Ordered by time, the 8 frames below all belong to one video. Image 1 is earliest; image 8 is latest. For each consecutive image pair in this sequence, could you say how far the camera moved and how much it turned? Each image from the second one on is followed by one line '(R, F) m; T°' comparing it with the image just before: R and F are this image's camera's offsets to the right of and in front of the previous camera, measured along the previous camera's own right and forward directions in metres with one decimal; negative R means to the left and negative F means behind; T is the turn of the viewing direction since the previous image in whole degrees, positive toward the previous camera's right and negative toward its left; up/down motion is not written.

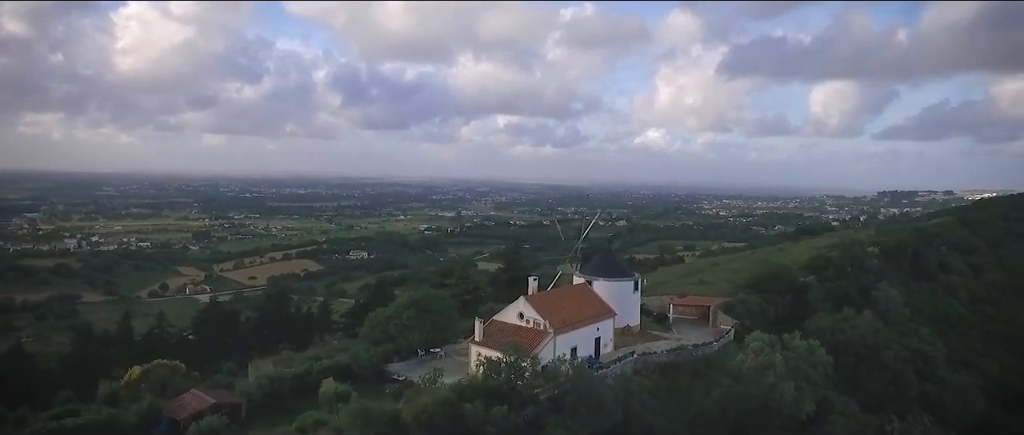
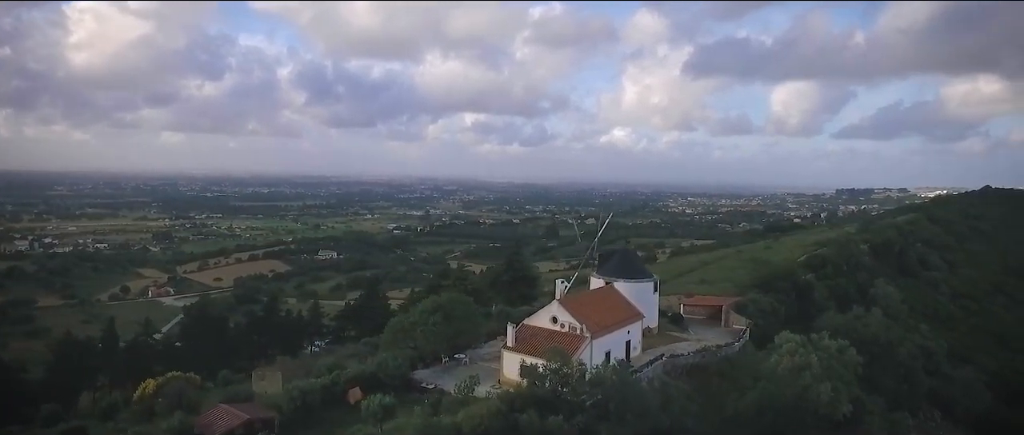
(-1.6, +0.5) m; +3°
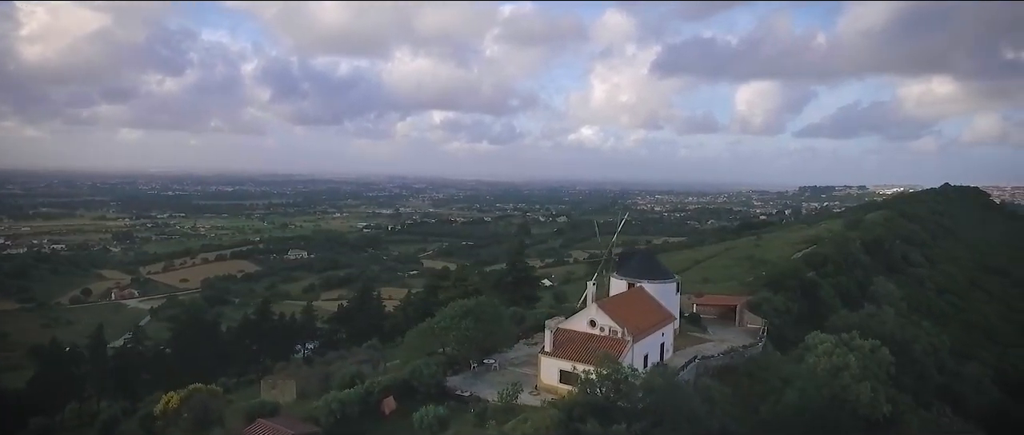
(-1.6, +0.5) m; +3°
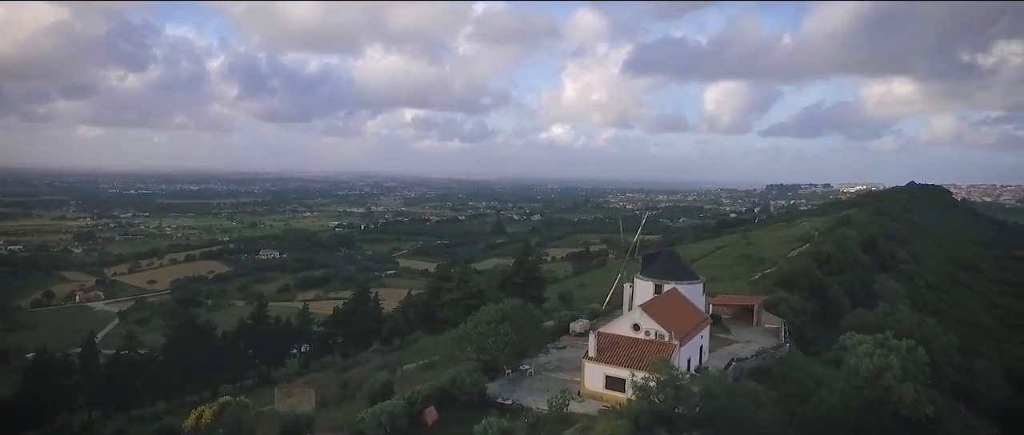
(-1.6, +0.5) m; +3°
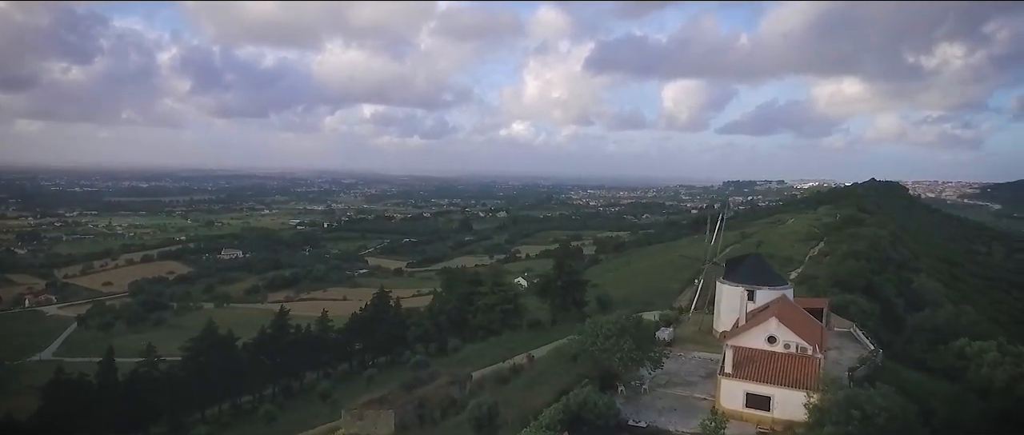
(-3.5, +1.3) m; +4°
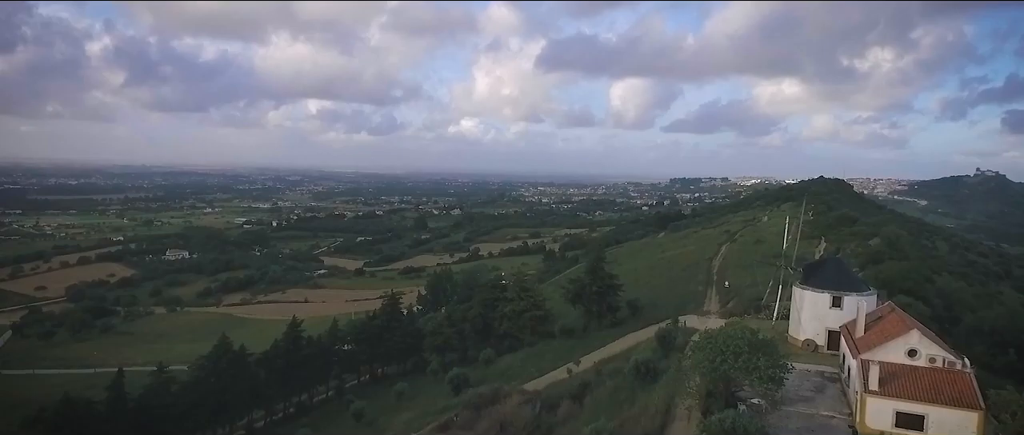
(-3.5, +1.5) m; +5°
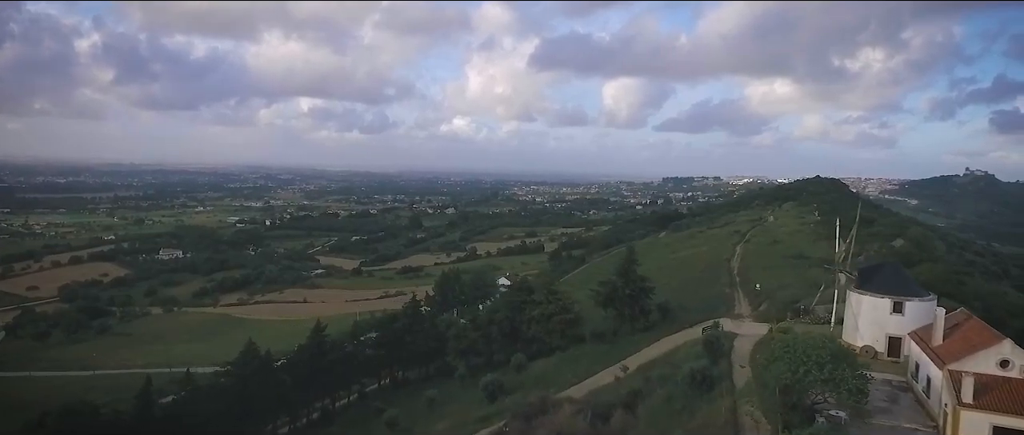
(-1.6, +0.7) m; +1°
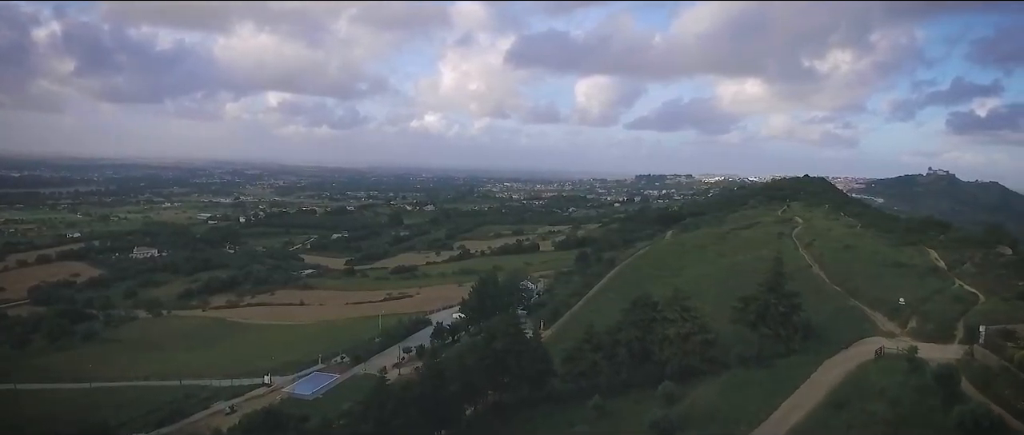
(-6.1, +3.3) m; +3°
